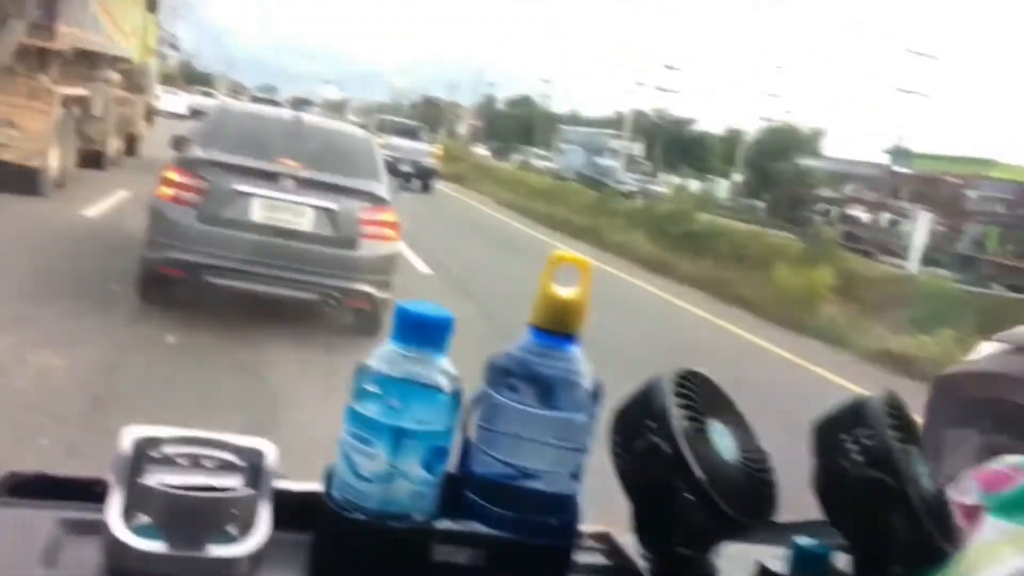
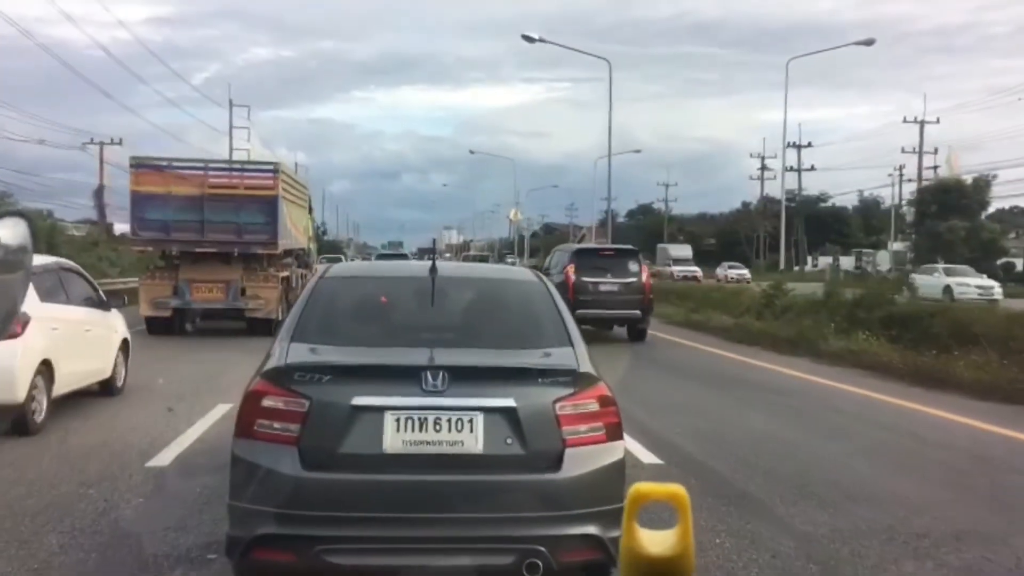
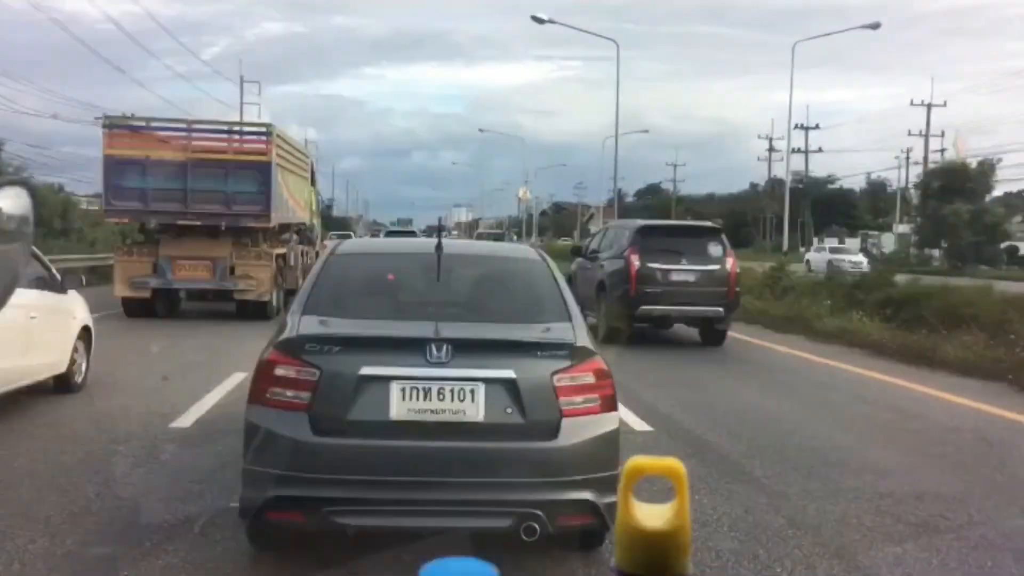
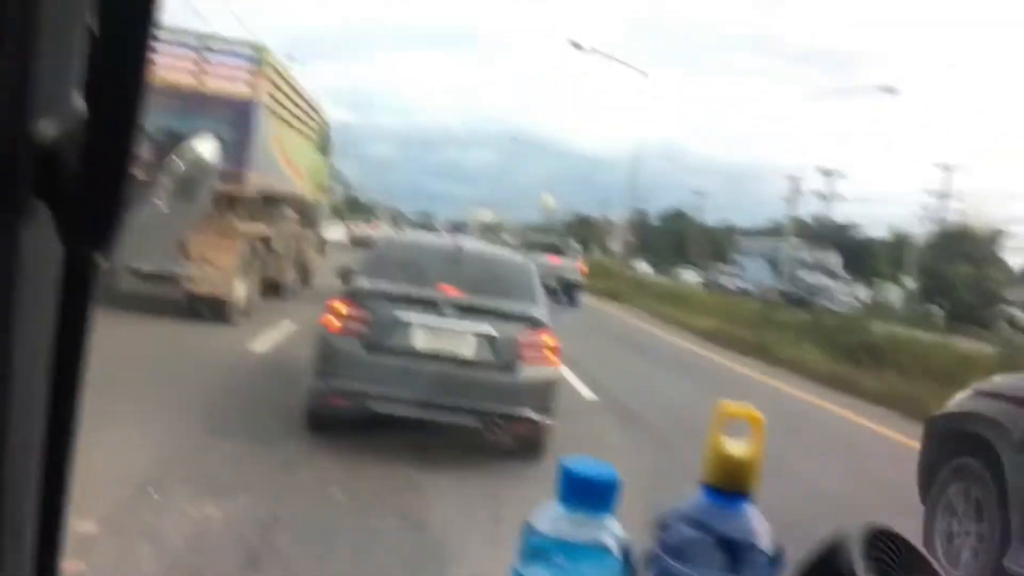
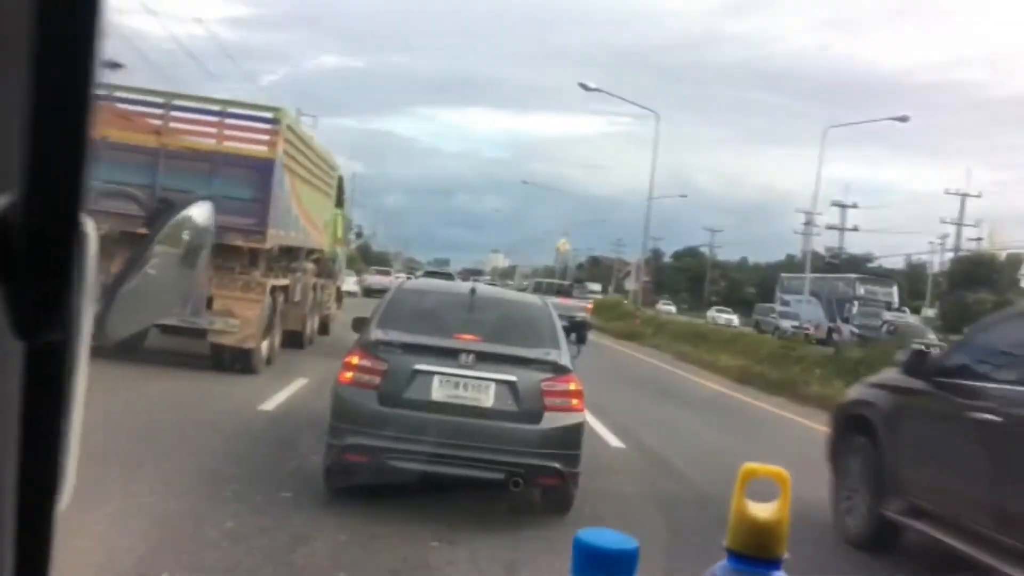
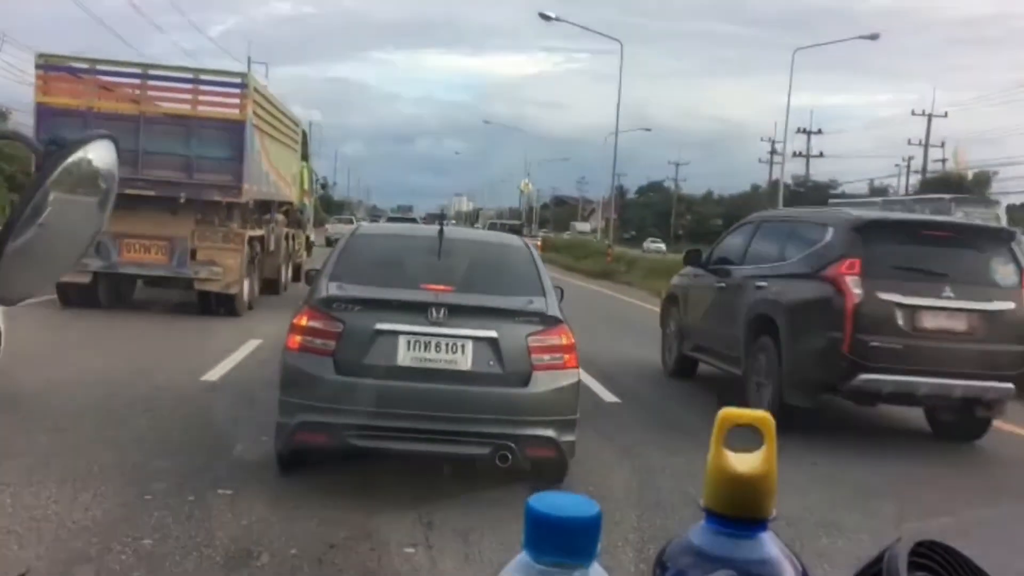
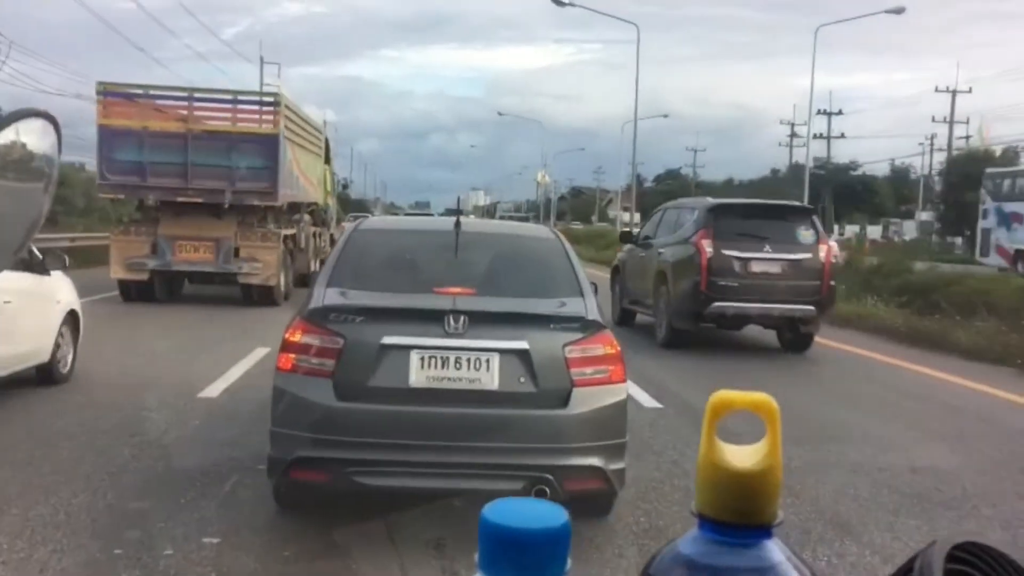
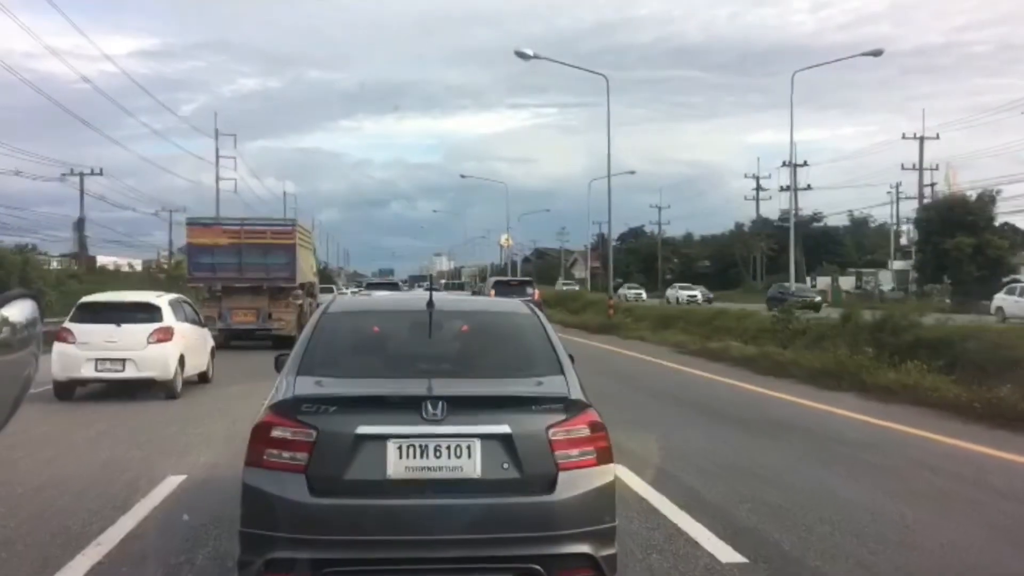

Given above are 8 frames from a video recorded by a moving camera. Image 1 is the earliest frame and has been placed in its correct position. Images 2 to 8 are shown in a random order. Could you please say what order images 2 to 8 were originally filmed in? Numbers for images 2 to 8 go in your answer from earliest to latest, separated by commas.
4, 5, 6, 7, 3, 2, 8
